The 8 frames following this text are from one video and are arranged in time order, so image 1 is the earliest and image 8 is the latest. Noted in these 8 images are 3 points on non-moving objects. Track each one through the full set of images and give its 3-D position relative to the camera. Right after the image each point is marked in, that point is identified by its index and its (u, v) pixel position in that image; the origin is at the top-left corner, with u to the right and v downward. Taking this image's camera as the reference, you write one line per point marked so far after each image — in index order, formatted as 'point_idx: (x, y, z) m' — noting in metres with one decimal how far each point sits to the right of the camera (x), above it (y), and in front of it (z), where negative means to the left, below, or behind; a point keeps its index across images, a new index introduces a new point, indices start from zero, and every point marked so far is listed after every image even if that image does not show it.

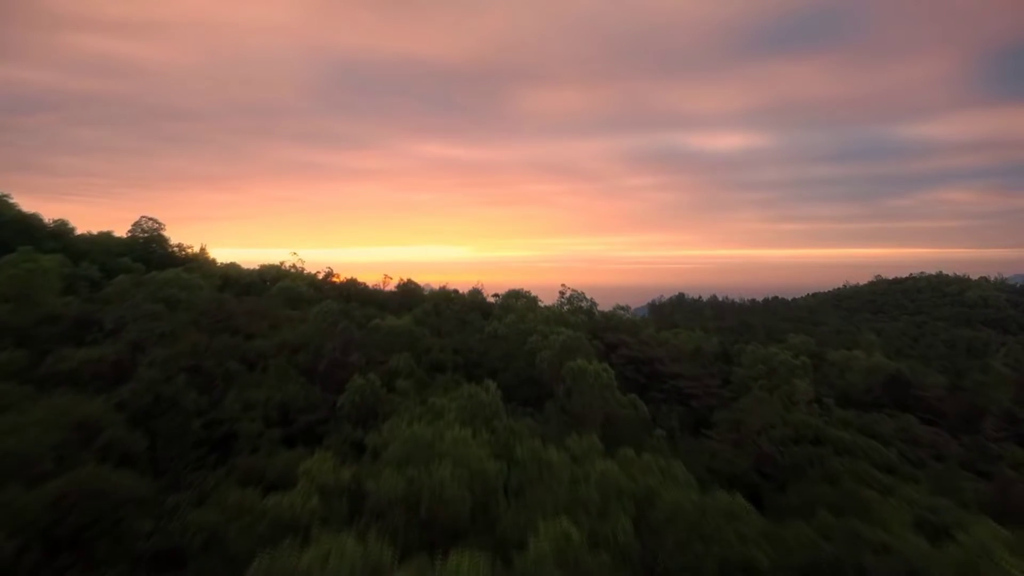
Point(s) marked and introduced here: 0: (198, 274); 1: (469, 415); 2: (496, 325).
0: (-7.3, +0.3, +12.3) m
1: (-0.5, -1.6, +6.6) m
2: (-0.3, -0.8, +11.2) m
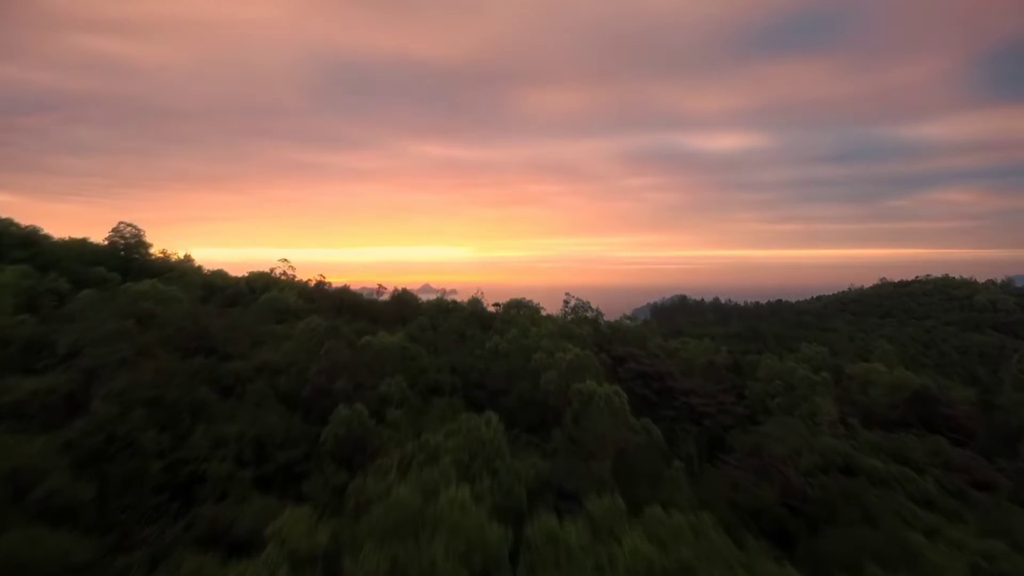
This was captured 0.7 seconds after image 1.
0: (-7.2, +0.1, +11.5) m
1: (-0.5, -1.8, +5.8) m
2: (-0.3, -1.1, +10.4) m
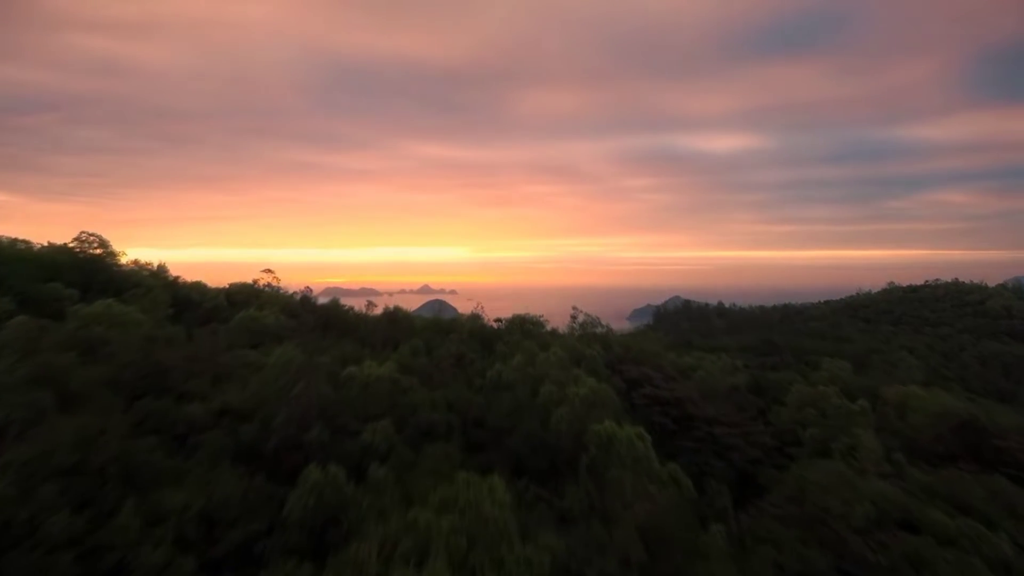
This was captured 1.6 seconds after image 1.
0: (-7.1, -0.3, +10.3) m
1: (-0.4, -2.2, +4.6) m
2: (-0.2, -1.4, +9.2) m
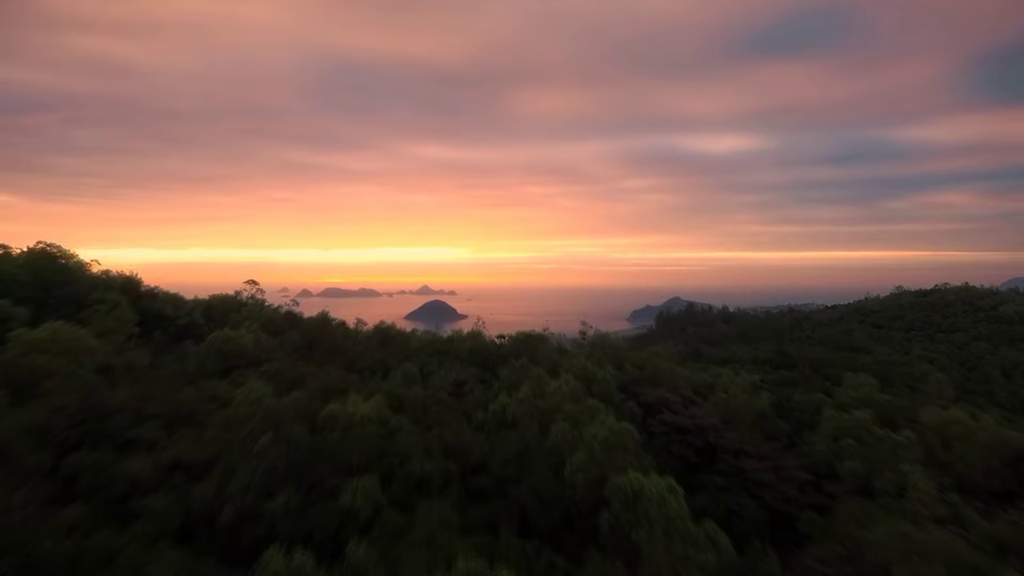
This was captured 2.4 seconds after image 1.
0: (-7.0, -0.6, +9.2) m
1: (-0.3, -2.5, +3.5) m
2: (-0.1, -1.7, +8.1) m
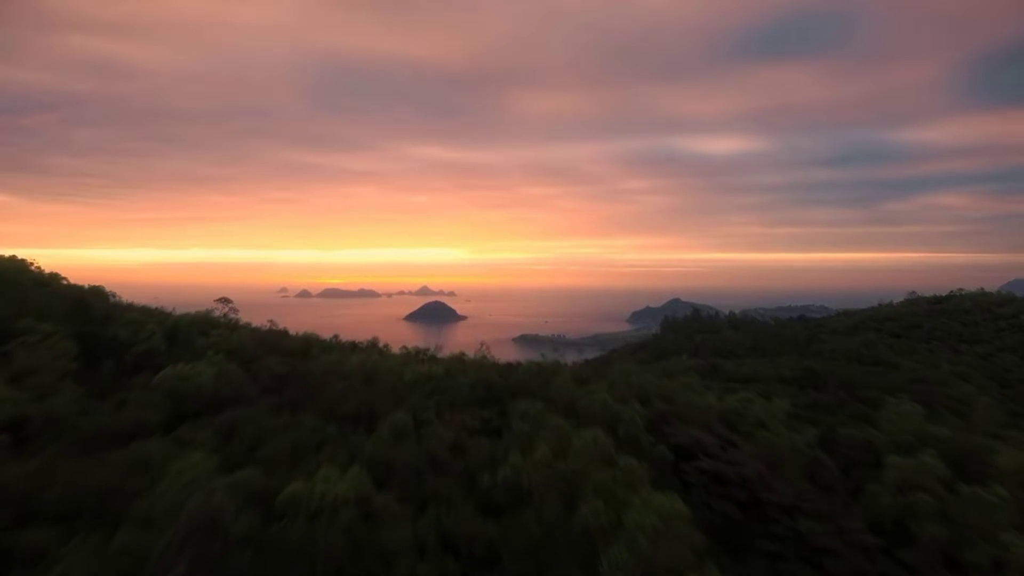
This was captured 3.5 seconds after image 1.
0: (-6.9, -1.0, +7.6) m
1: (-0.1, -2.9, +1.9) m
2: (+0.1, -2.1, +6.5) m
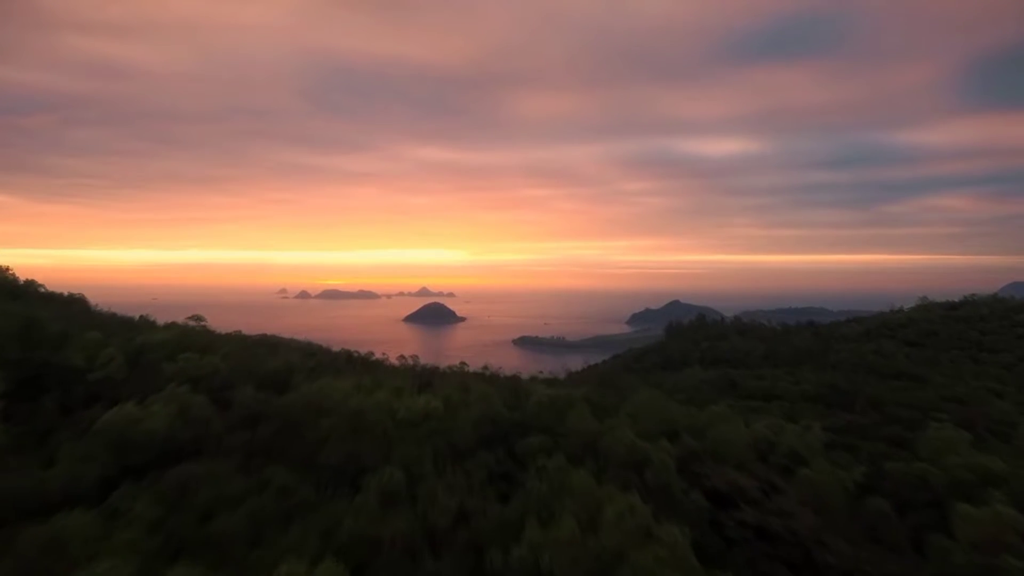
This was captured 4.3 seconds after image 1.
0: (-6.7, -1.3, +6.3) m
1: (+0.1, -3.2, +0.6) m
2: (+0.3, -2.5, +5.2) m
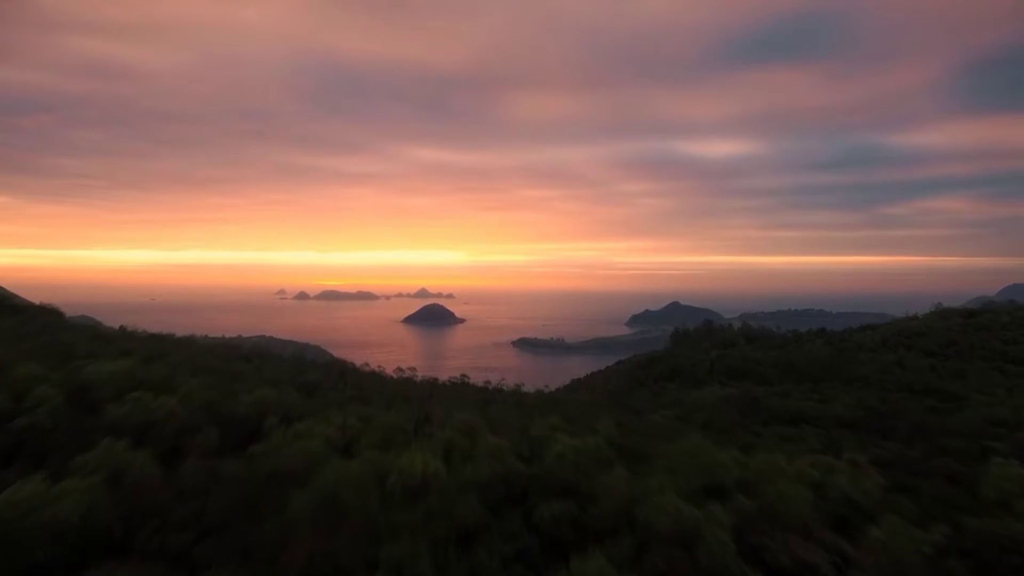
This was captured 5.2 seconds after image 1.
0: (-6.5, -1.7, +4.7) m
1: (+0.3, -3.6, -1.0) m
2: (+0.5, -2.8, +3.6) m
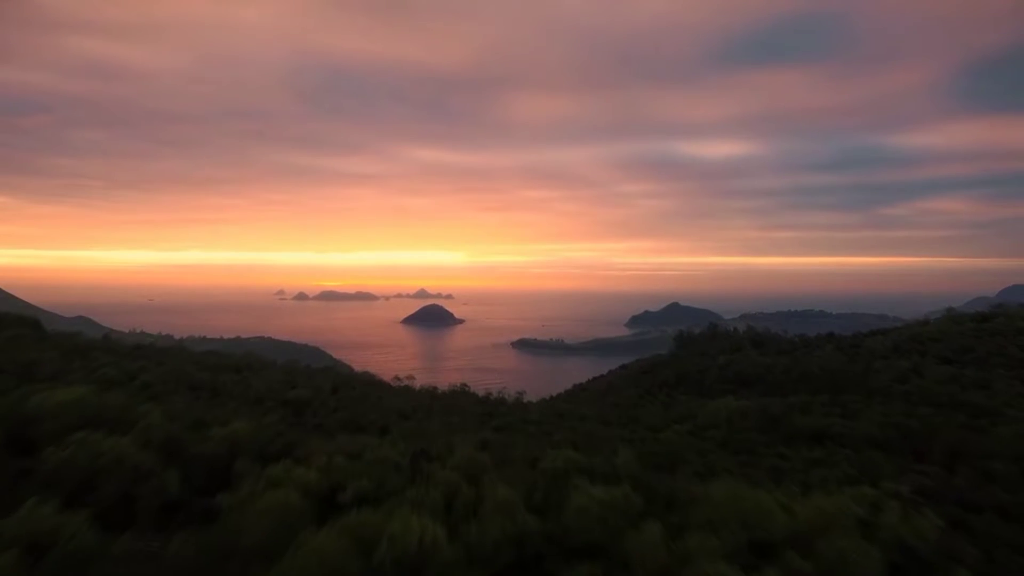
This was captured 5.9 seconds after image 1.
0: (-6.3, -2.0, +3.5) m
1: (+0.5, -3.9, -2.2) m
2: (+0.6, -3.1, +2.4) m
